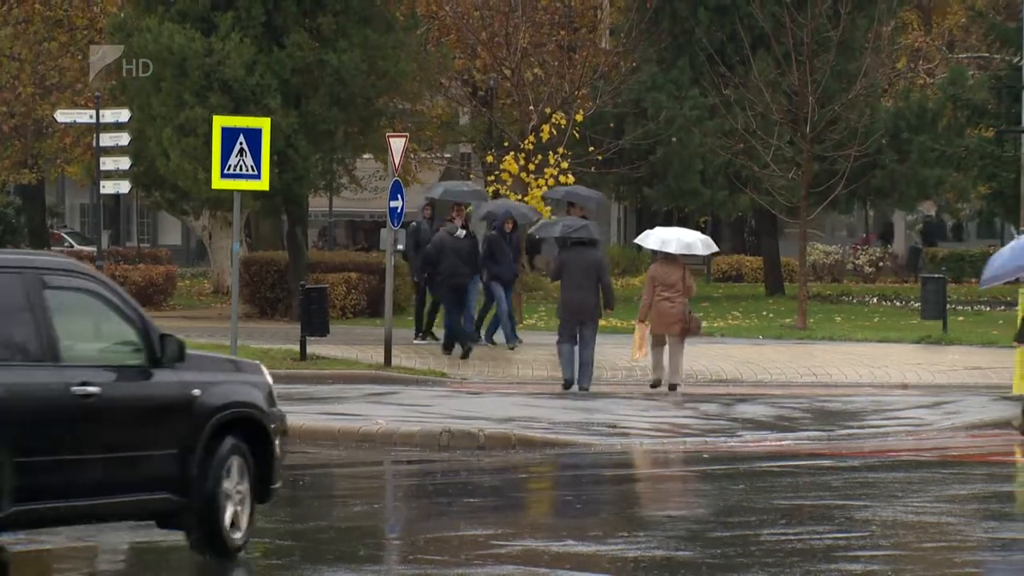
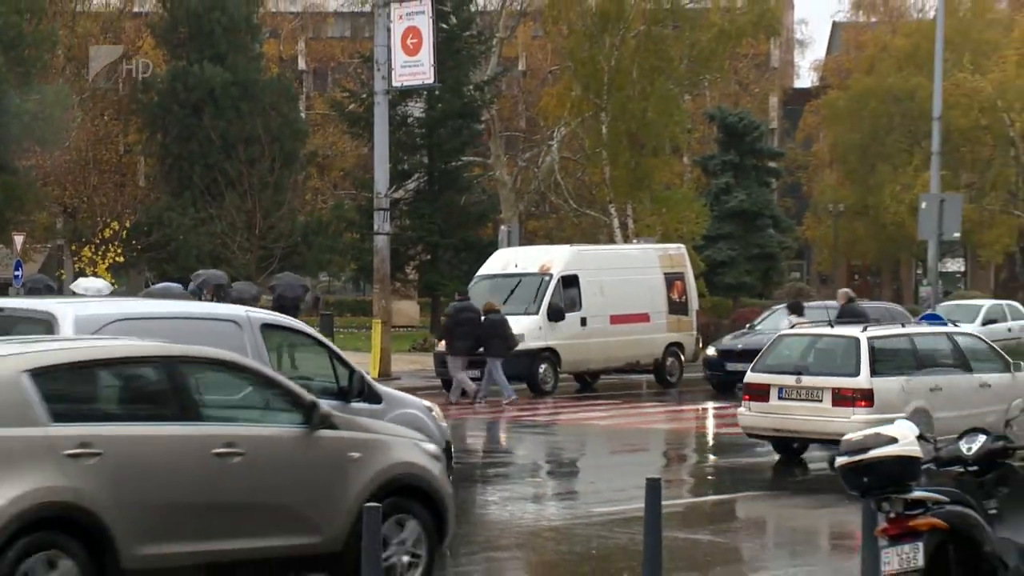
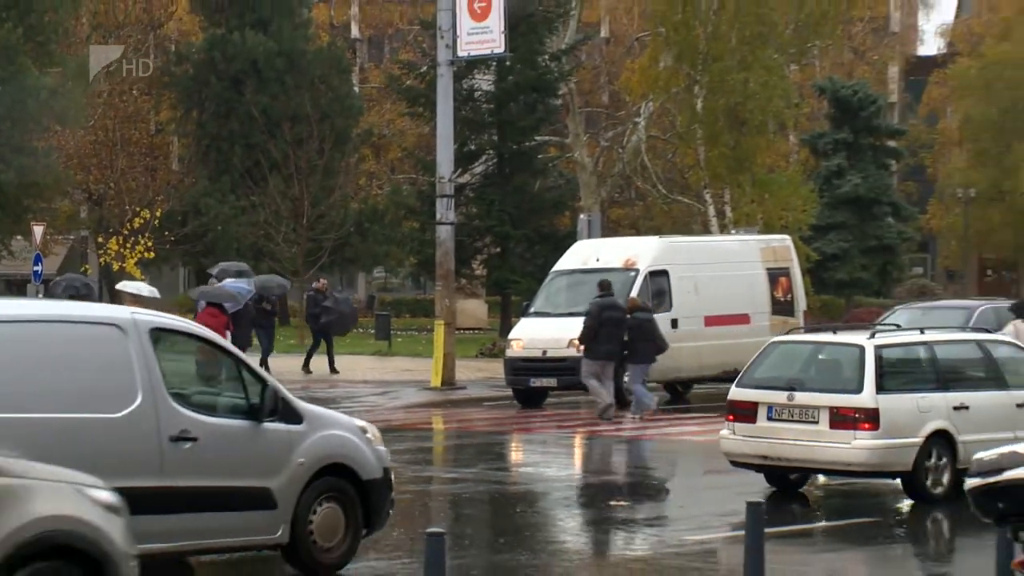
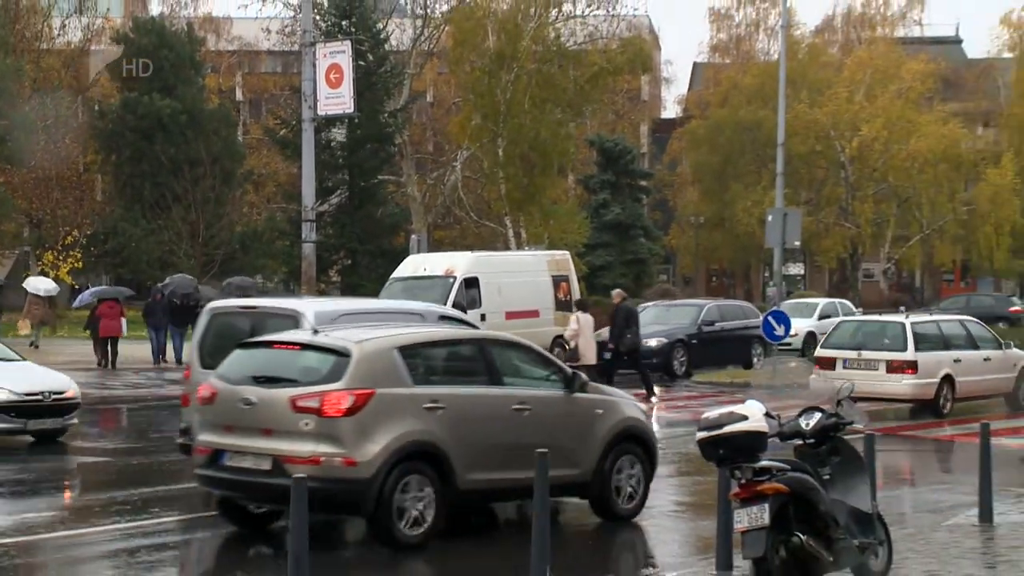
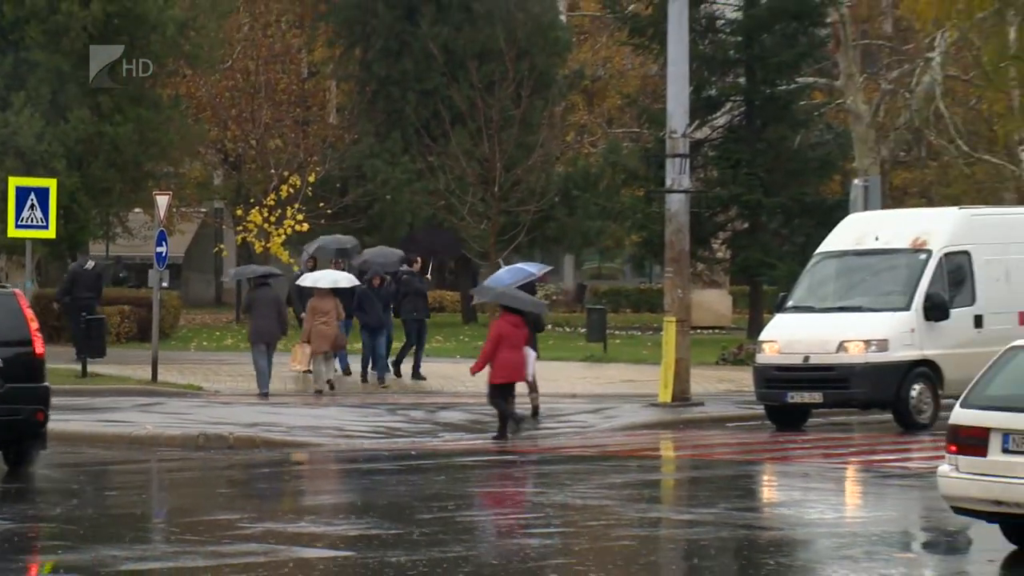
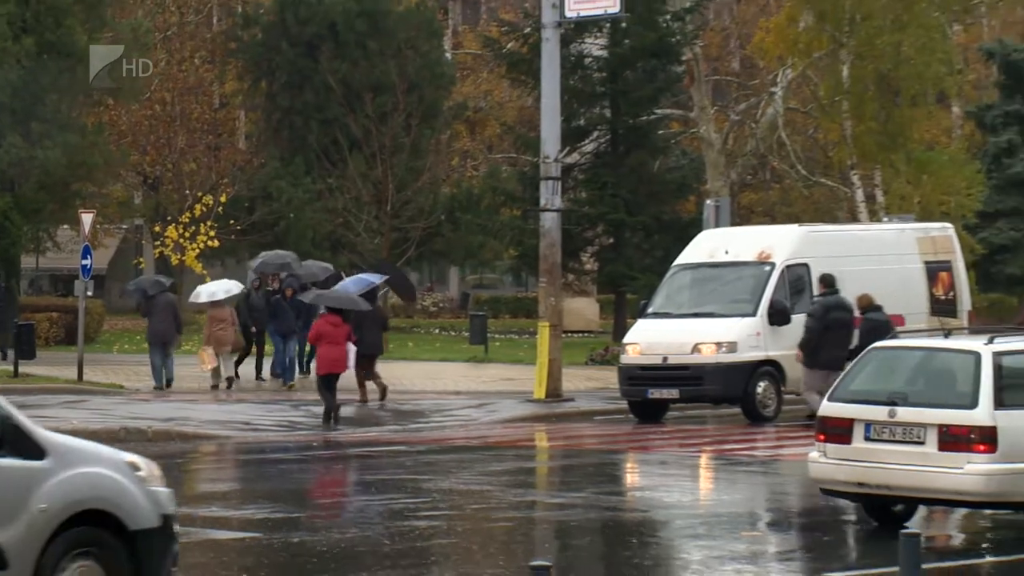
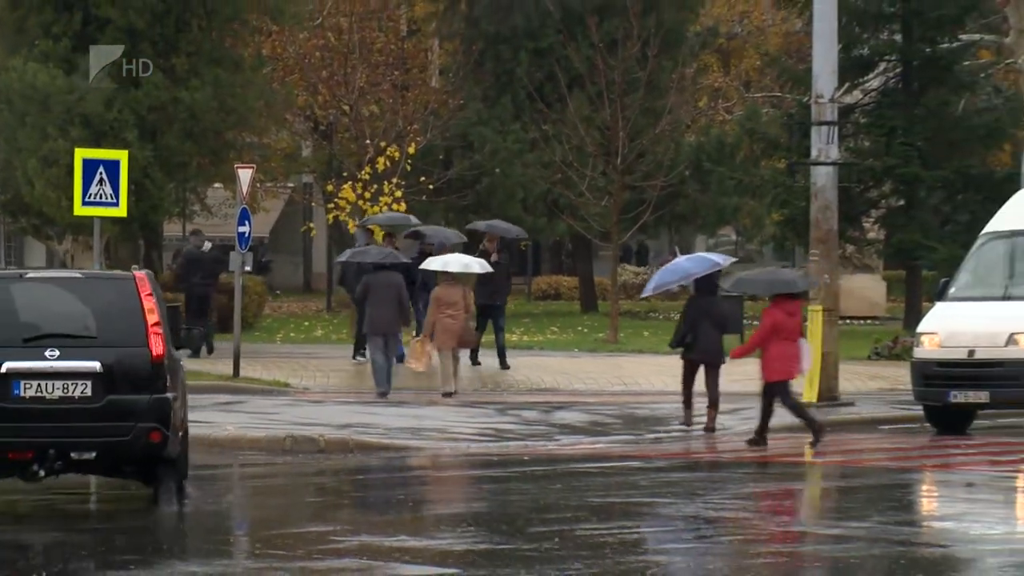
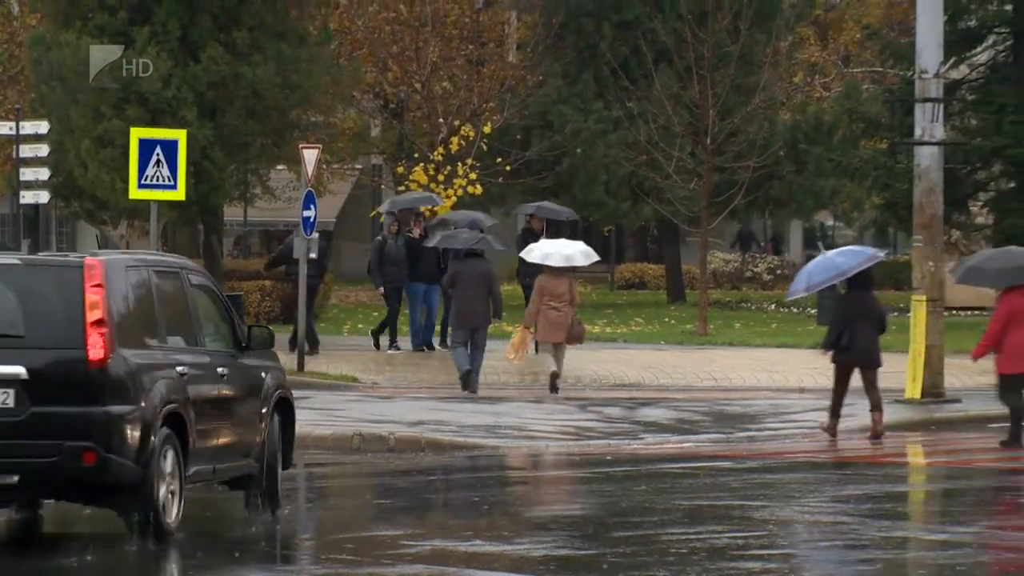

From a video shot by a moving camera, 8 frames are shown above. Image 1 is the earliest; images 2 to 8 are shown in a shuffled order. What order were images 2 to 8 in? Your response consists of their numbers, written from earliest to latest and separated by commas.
8, 7, 5, 6, 3, 2, 4
